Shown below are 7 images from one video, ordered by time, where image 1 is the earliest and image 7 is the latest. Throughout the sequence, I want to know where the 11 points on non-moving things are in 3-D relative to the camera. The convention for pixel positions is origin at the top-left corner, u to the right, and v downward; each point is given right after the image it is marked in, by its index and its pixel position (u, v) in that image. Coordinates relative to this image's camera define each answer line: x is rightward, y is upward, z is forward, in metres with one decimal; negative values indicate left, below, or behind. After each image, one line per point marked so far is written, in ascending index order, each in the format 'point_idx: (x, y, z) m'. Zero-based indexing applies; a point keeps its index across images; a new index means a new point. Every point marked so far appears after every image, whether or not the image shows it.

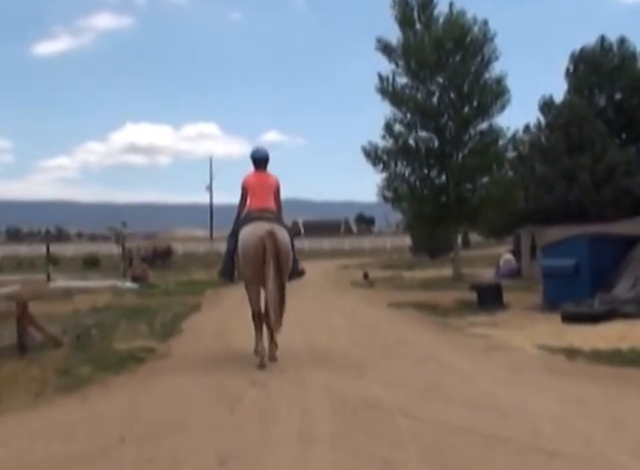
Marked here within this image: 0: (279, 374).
0: (-0.6, -2.1, +10.6) m
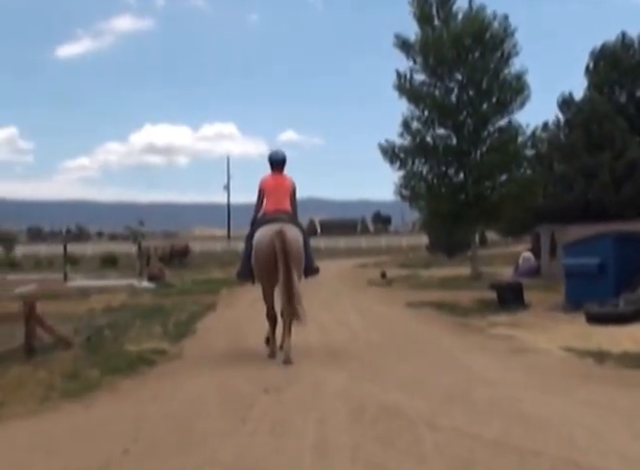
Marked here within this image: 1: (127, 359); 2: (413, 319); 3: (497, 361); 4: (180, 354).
0: (-0.4, -2.1, +10.2) m
1: (-3.3, -2.1, +11.6) m
2: (+2.6, -2.3, +18.7) m
3: (+2.9, -2.1, +11.1) m
4: (-2.6, -2.2, +12.9) m
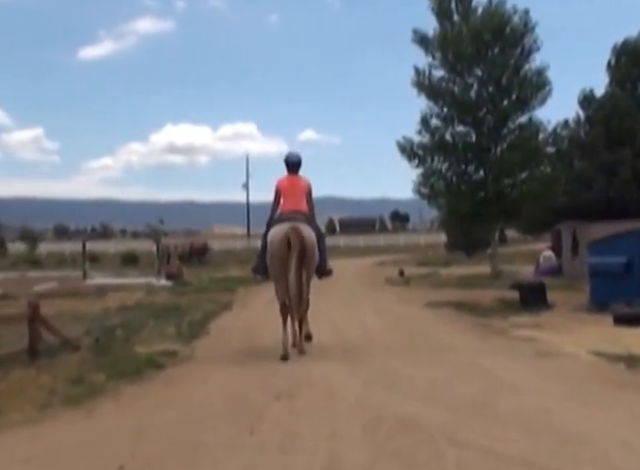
0: (-0.1, -2.1, +9.8) m
1: (-3.0, -2.1, +11.2) m
2: (+3.0, -2.2, +18.2) m
3: (+3.1, -2.0, +10.6) m
4: (-2.3, -2.2, +12.5) m
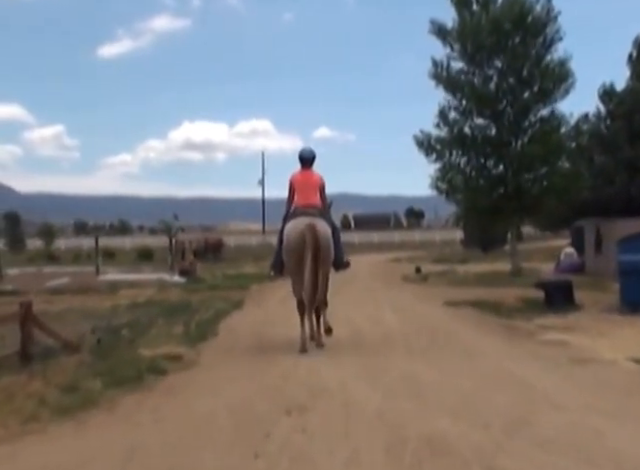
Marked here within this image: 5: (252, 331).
0: (0.0, -2.0, +9.0) m
1: (-2.8, -2.0, +10.5) m
2: (+3.4, -2.1, +17.3) m
3: (+3.4, -2.0, +9.7) m
4: (-2.1, -2.1, +11.8) m
5: (-1.6, -2.2, +15.7) m
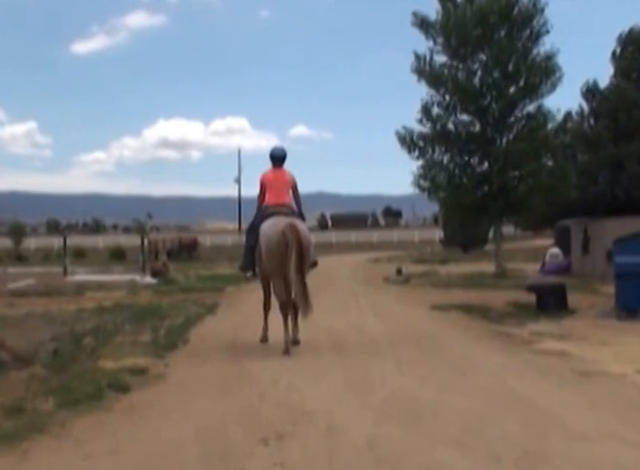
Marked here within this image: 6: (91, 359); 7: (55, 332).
0: (-0.2, -2.0, +7.9) m
1: (-3.1, -2.0, +9.3) m
2: (+2.9, -2.1, +16.3) m
3: (+3.1, -2.0, +8.7) m
4: (-2.4, -2.1, +10.6) m
5: (-2.0, -2.2, +14.5) m
6: (-3.7, -2.0, +11.1) m
7: (-5.8, -2.1, +14.9) m
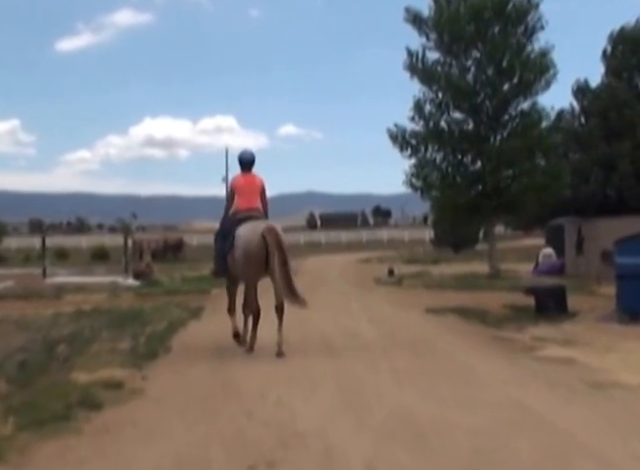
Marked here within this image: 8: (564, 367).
0: (-0.2, -2.0, +7.1) m
1: (-3.2, -2.0, +8.5) m
2: (+2.7, -2.2, +15.6) m
3: (+3.0, -2.0, +8.0) m
4: (-2.5, -2.1, +9.8) m
5: (-2.2, -2.2, +13.7) m
6: (-3.9, -2.1, +10.3) m
7: (-6.0, -2.1, +14.0) m
8: (+3.9, -2.1, +11.0) m
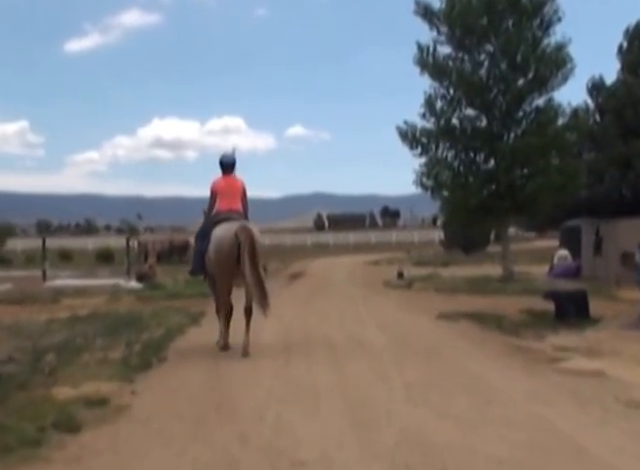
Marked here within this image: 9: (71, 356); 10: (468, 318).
0: (-0.2, -2.1, +6.2) m
1: (-3.1, -2.0, +7.6) m
2: (+2.8, -2.2, +14.7) m
3: (+3.1, -2.0, +7.1) m
4: (-2.4, -2.2, +8.9) m
5: (-2.1, -2.2, +12.9) m
6: (-3.8, -2.1, +9.4) m
7: (-5.8, -2.2, +13.2) m
8: (+3.9, -2.1, +10.0) m
9: (-4.4, -2.1, +12.1) m
10: (+3.9, -2.2, +18.2) m
